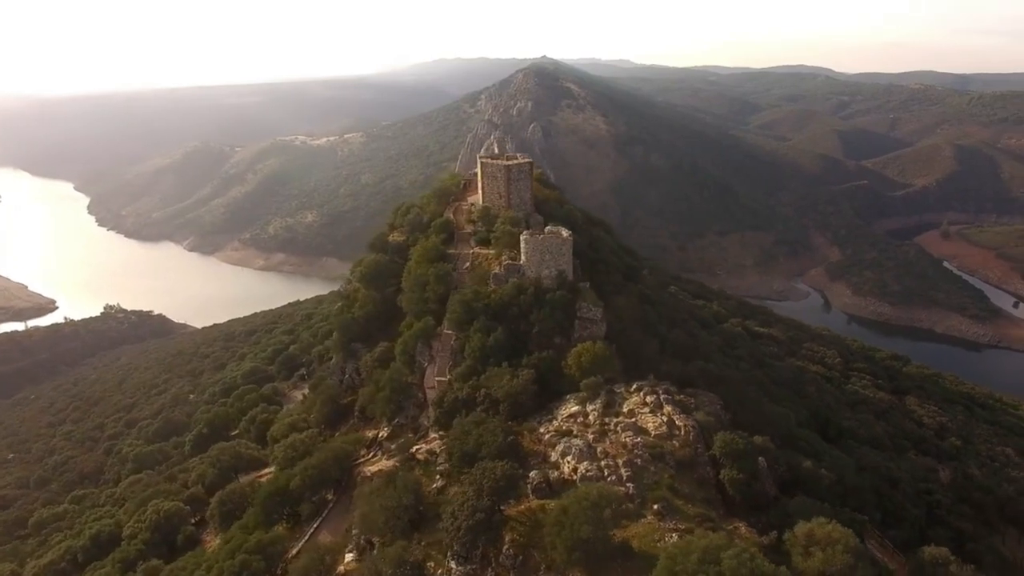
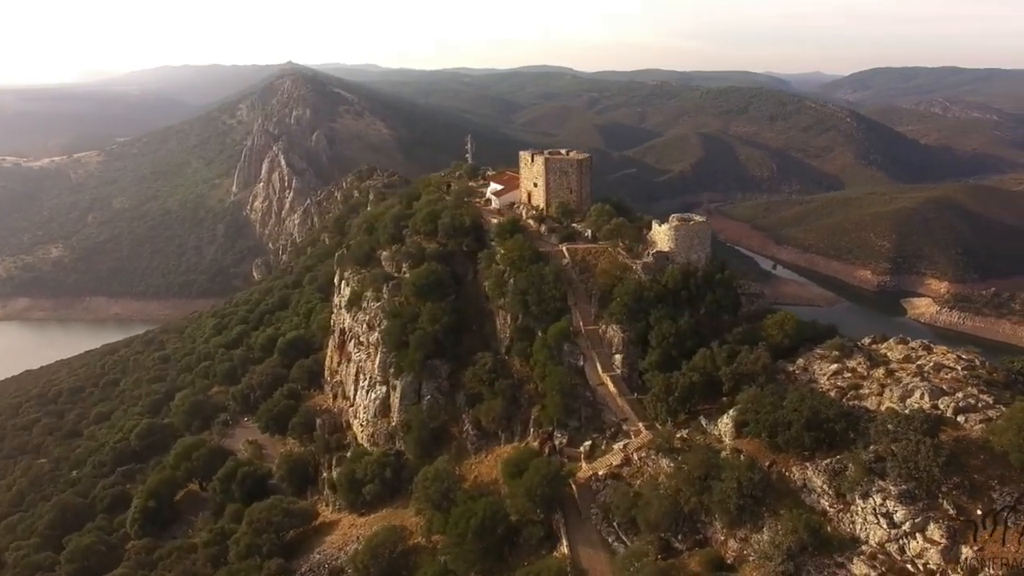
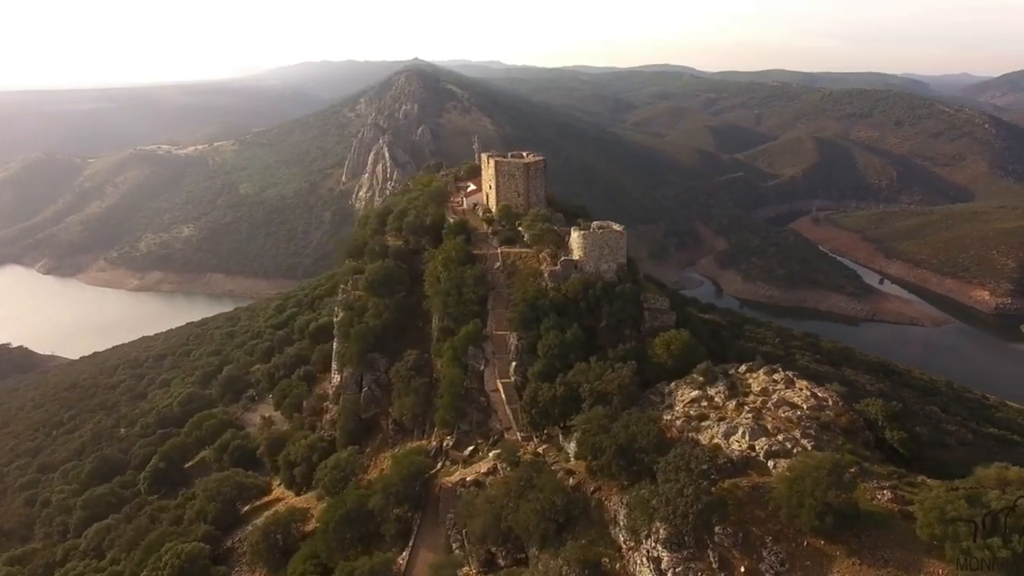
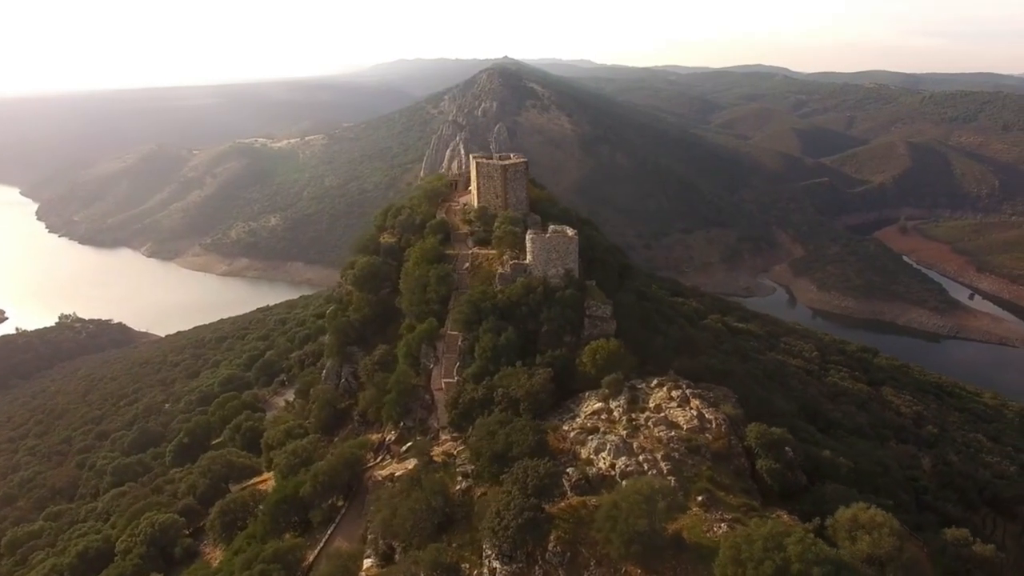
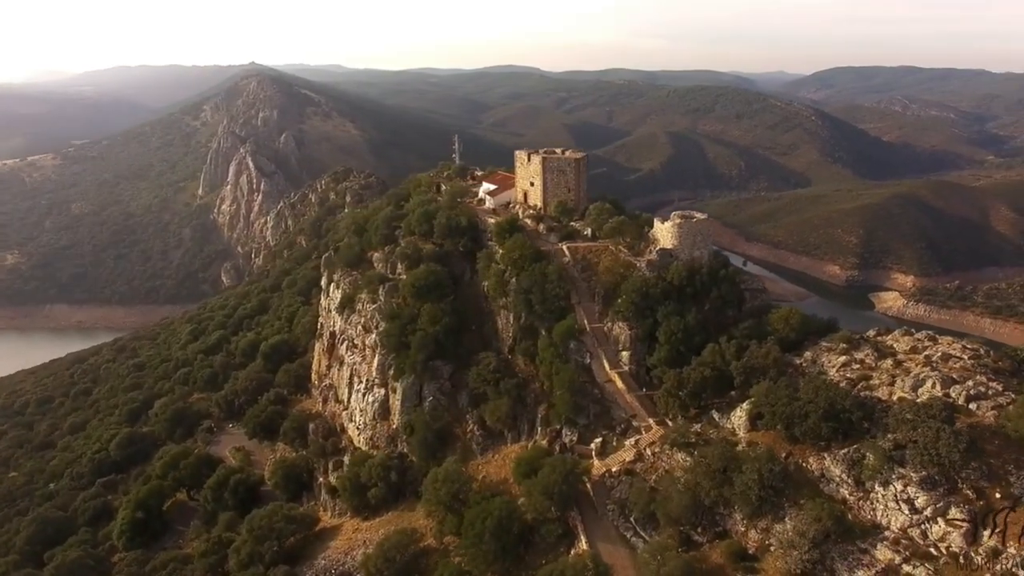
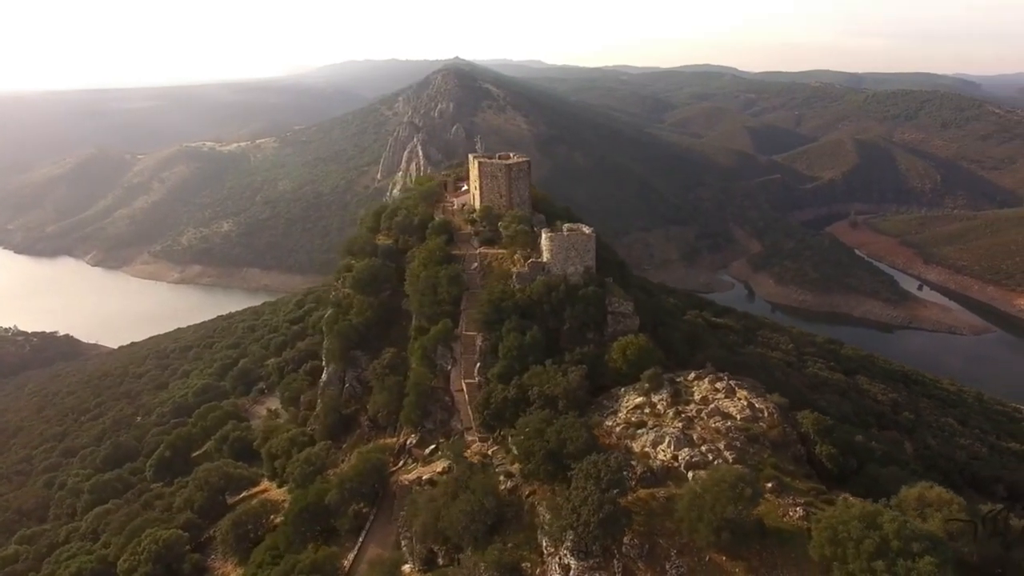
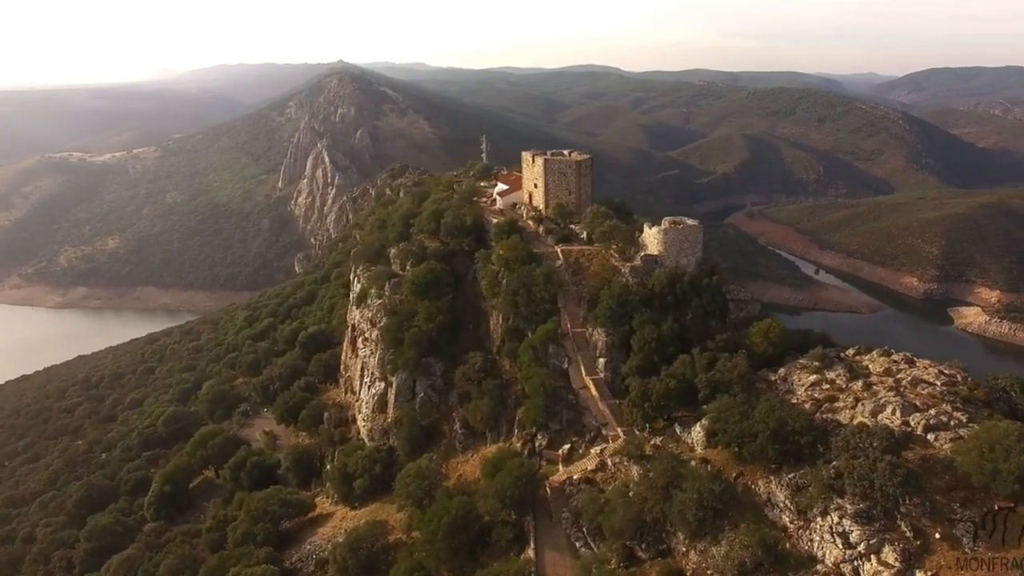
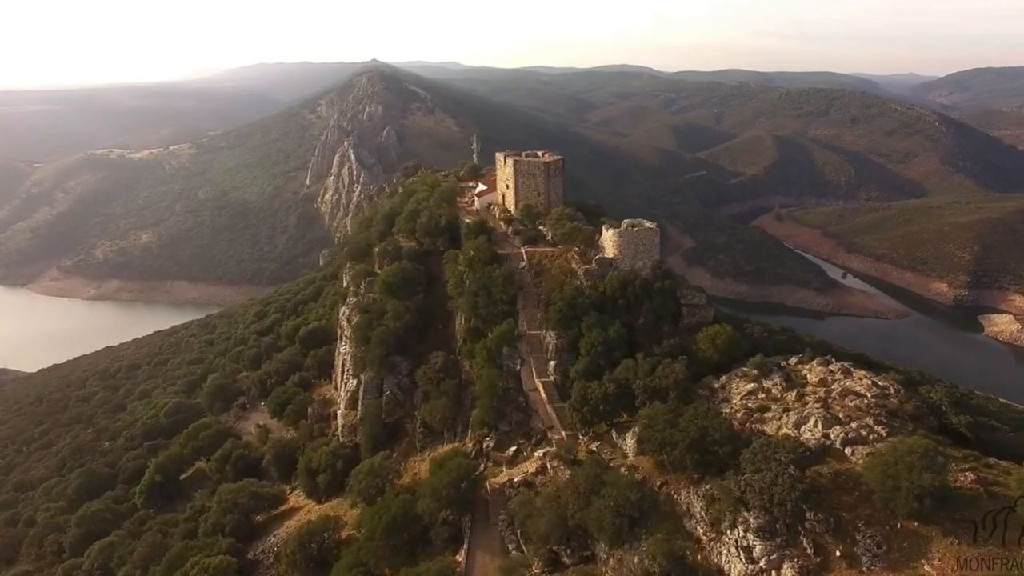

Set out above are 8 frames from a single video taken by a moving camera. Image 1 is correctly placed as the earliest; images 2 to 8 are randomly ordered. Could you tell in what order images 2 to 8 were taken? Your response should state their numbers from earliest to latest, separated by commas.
4, 6, 3, 8, 7, 2, 5
